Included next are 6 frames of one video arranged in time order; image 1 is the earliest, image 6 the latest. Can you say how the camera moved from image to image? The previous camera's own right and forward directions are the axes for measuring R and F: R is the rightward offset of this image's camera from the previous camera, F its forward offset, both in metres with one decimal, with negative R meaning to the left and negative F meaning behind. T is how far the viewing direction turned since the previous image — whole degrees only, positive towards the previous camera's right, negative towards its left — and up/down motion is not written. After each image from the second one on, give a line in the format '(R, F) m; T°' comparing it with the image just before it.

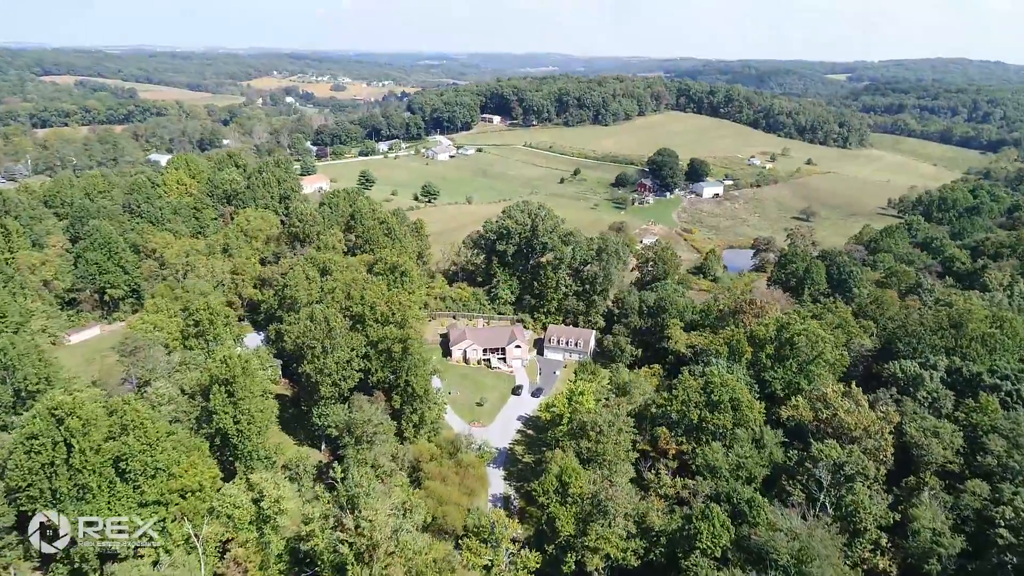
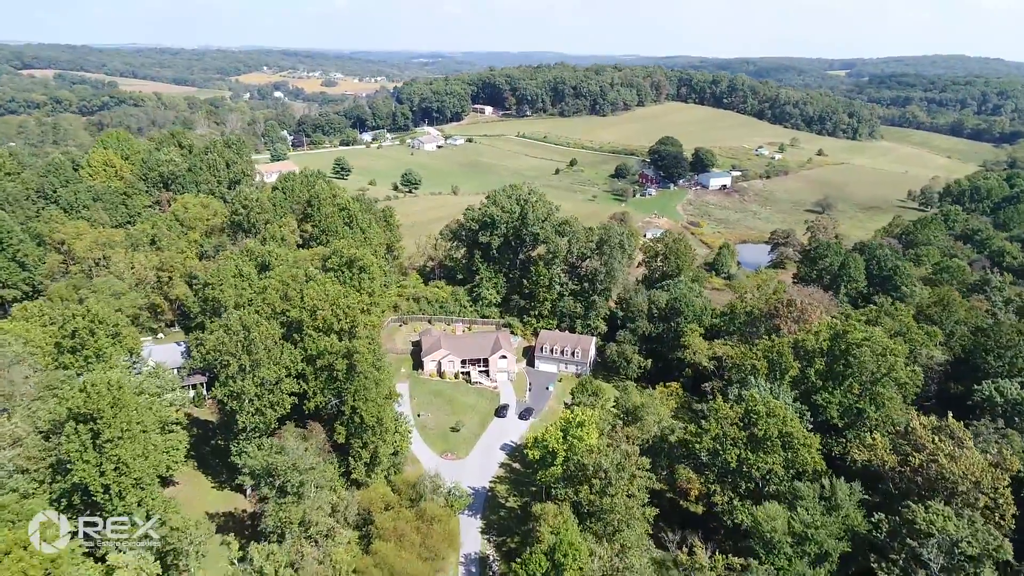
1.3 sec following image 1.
(+1.2, +14.3) m; 0°
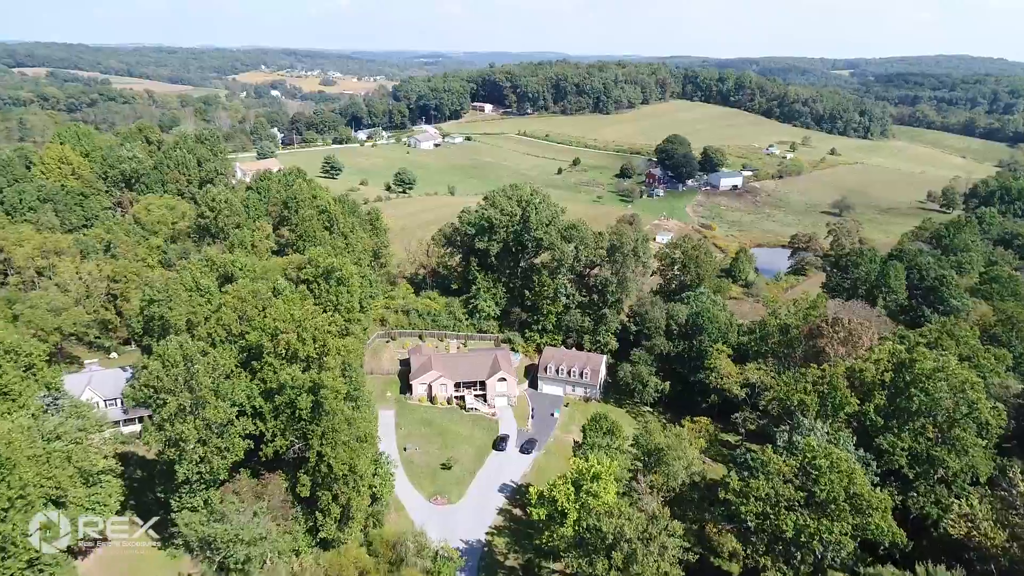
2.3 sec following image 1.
(0.0, +8.4) m; 0°
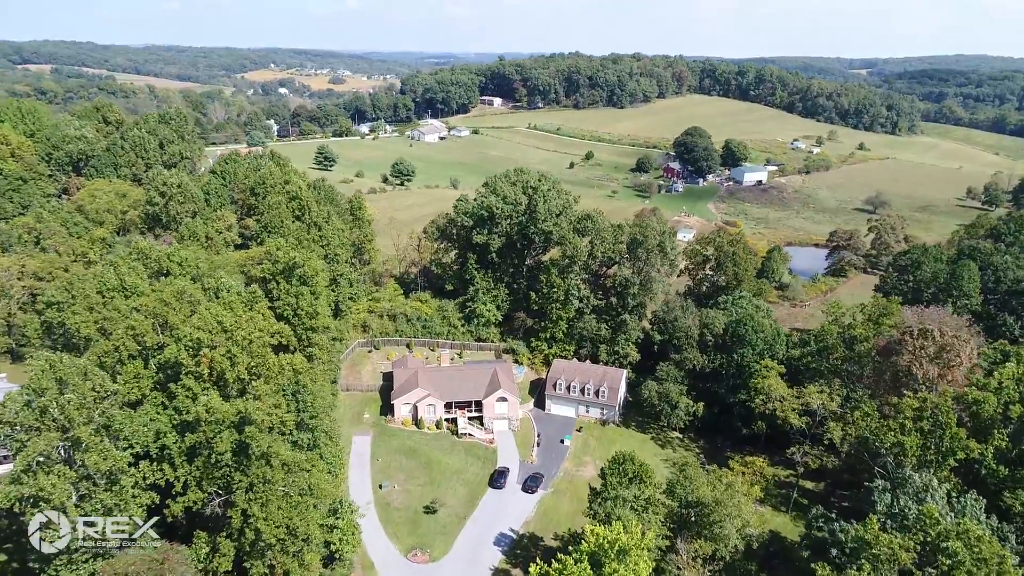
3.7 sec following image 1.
(+0.6, +10.6) m; -1°
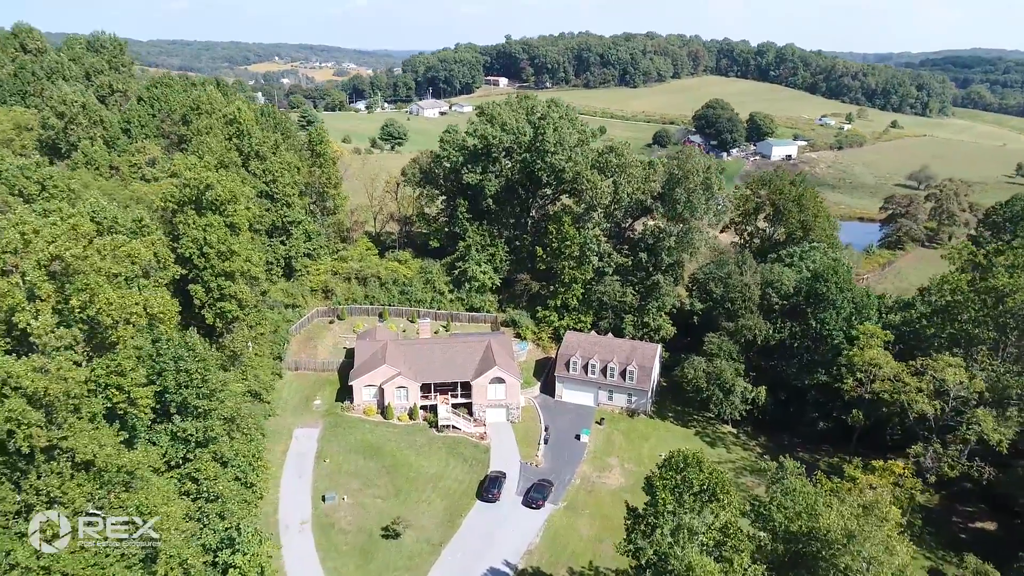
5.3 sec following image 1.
(+0.5, +13.3) m; -1°
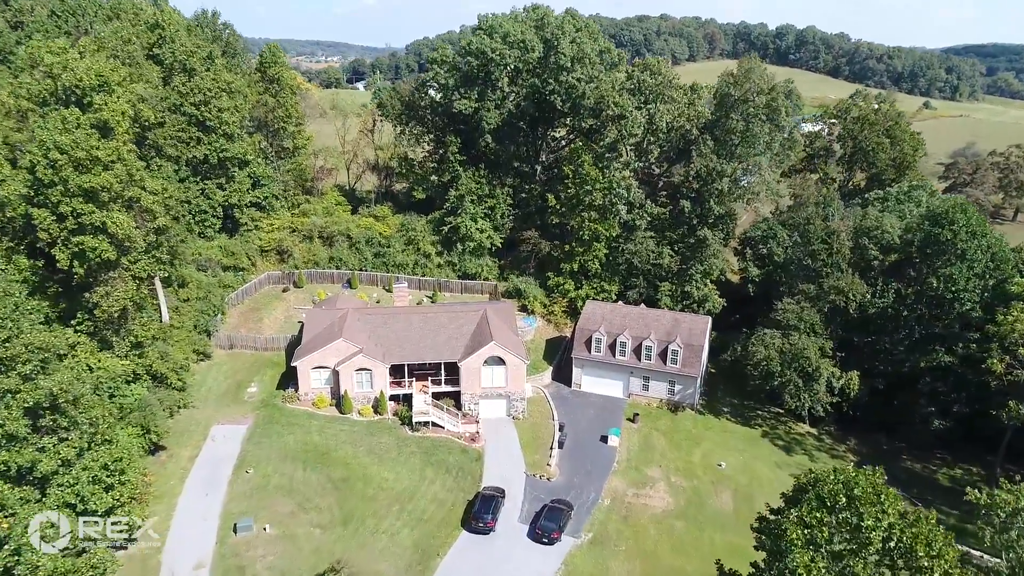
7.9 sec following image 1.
(+0.2, +10.5) m; -1°
